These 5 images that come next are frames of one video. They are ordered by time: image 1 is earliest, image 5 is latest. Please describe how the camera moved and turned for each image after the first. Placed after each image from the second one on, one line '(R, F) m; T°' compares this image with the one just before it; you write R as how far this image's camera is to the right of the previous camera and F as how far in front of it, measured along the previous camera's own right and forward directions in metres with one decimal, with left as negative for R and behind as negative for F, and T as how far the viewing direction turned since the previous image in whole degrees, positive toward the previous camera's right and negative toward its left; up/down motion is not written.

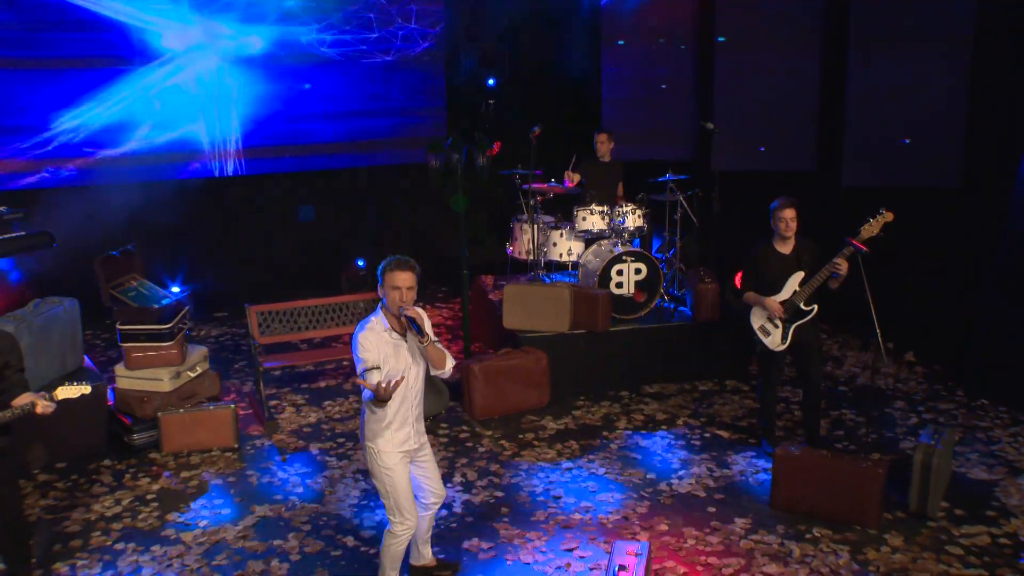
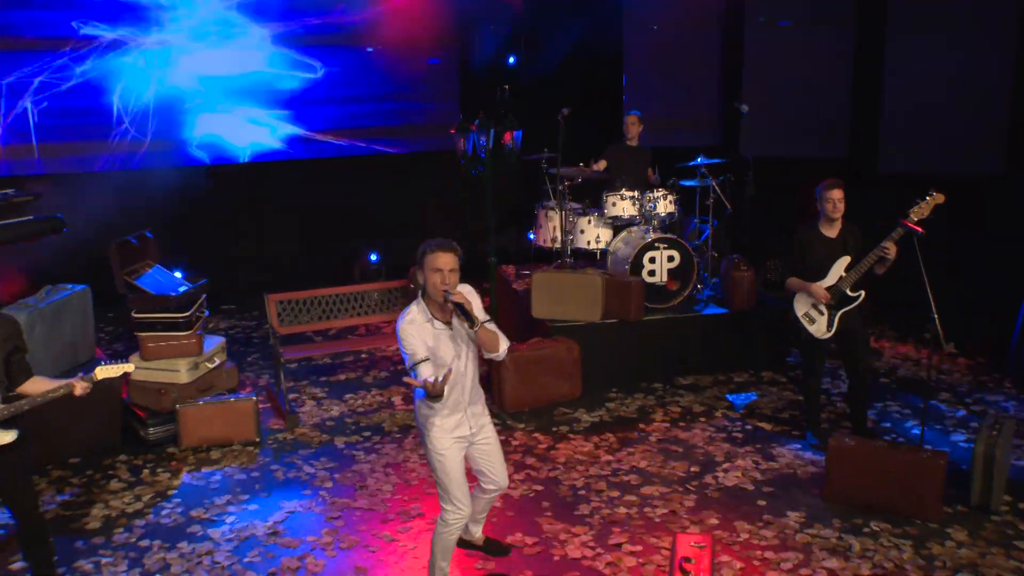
(-0.4, +0.3) m; +2°
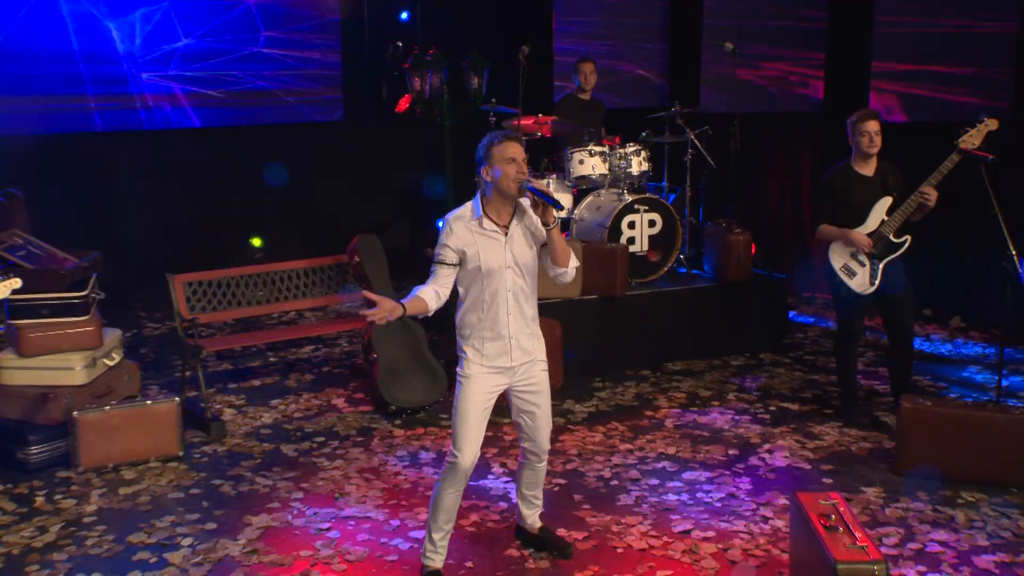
(-1.1, +1.4) m; +12°
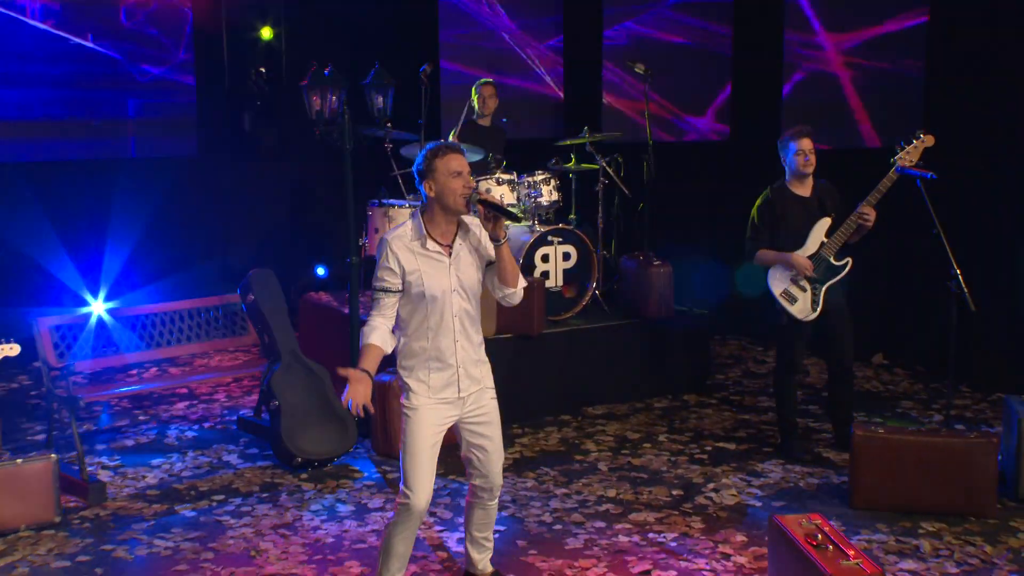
(-0.4, +0.5) m; +8°
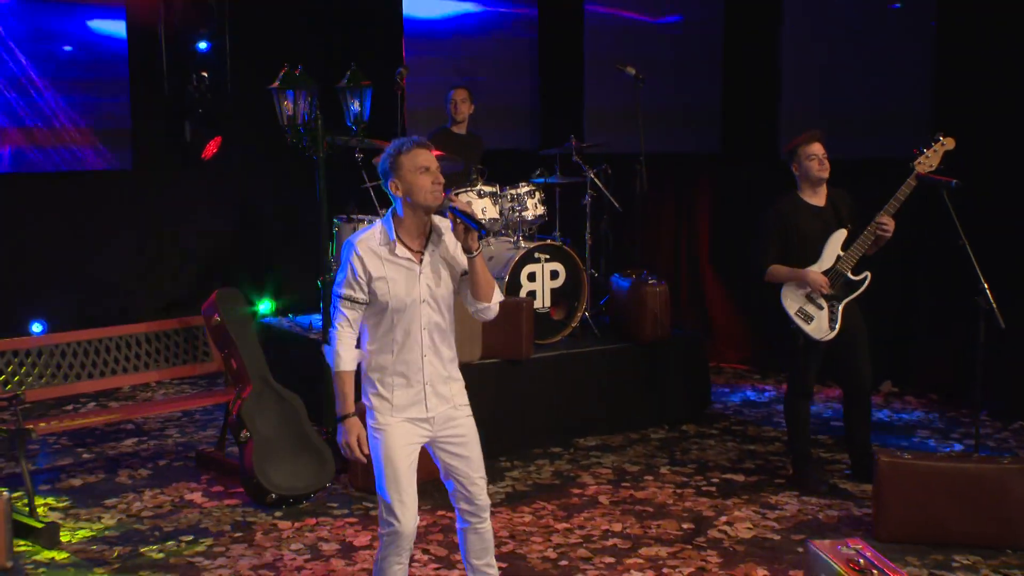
(-0.2, +0.4) m; +3°
